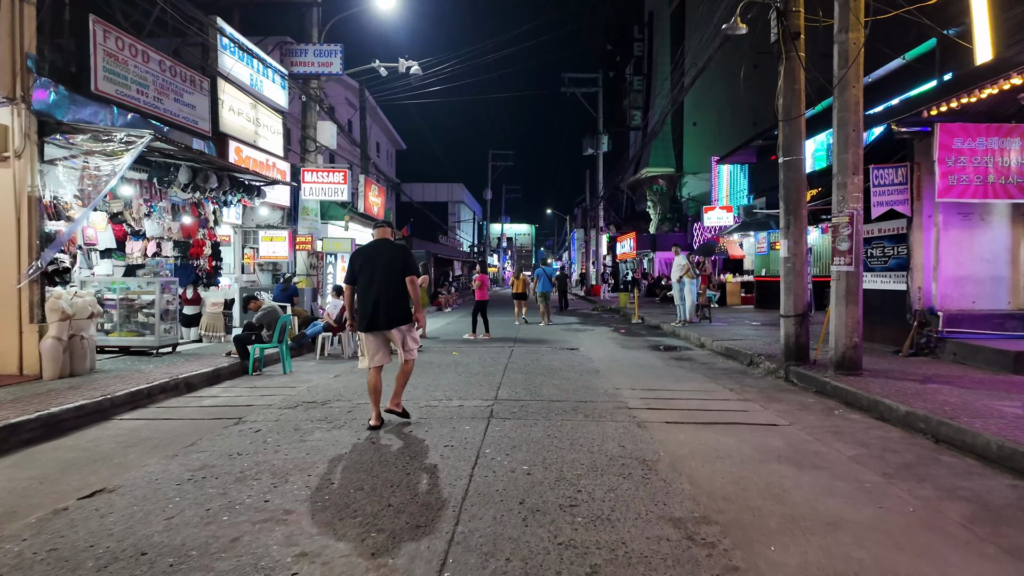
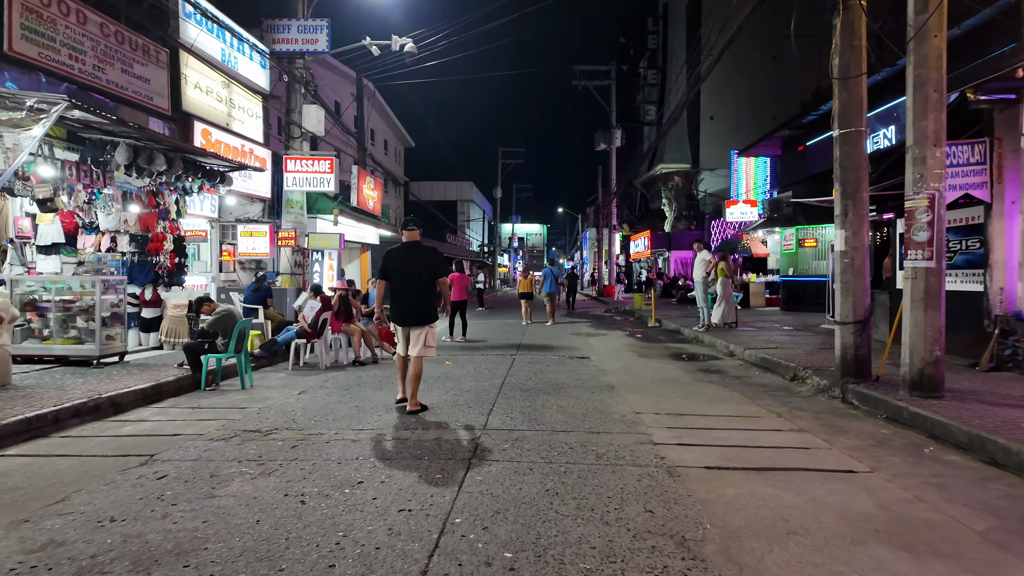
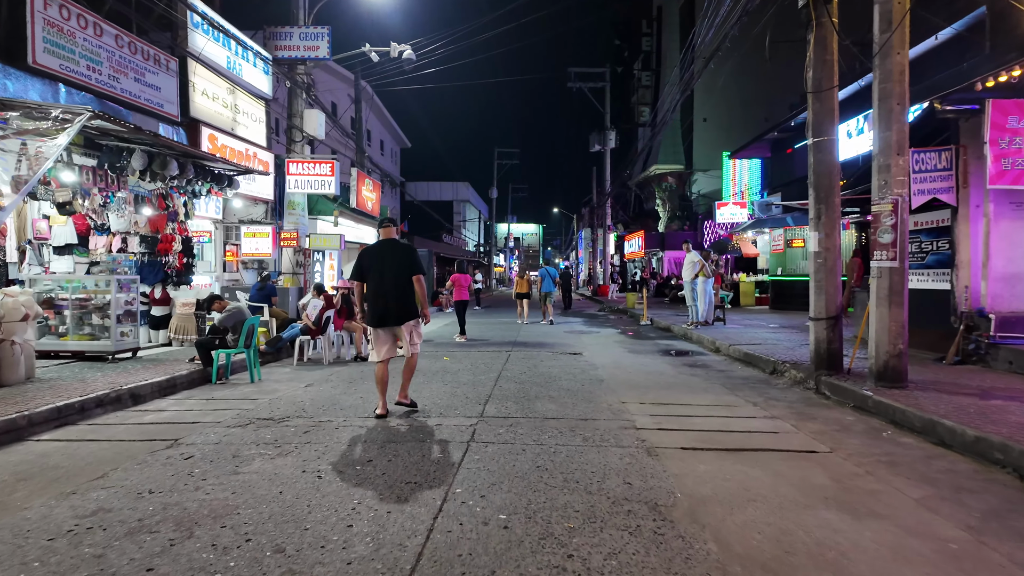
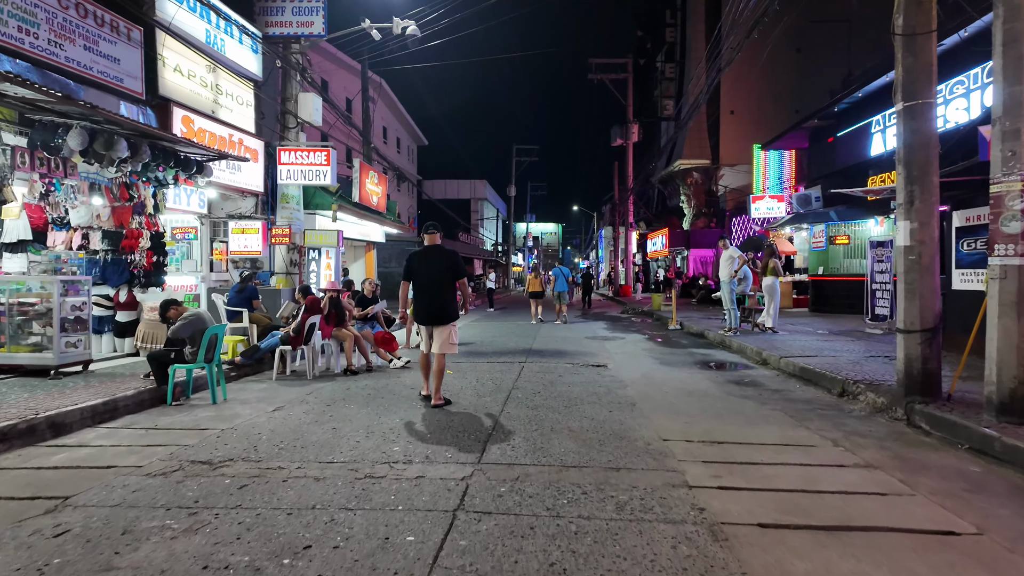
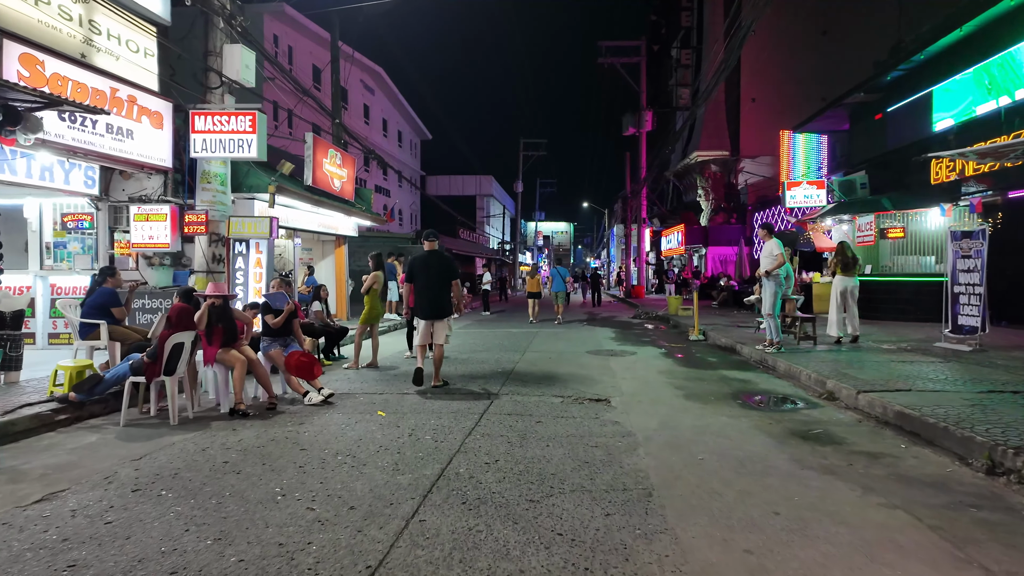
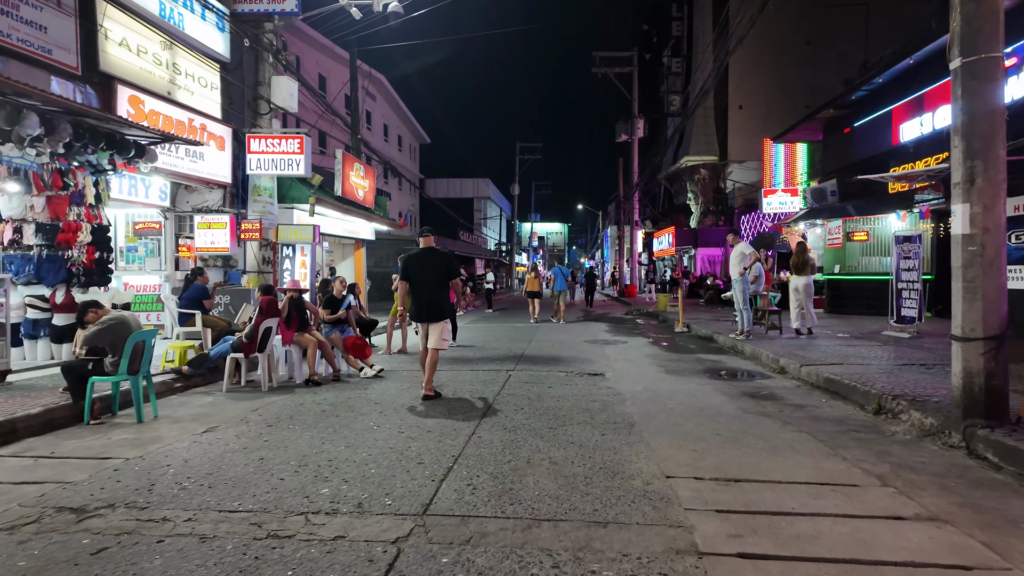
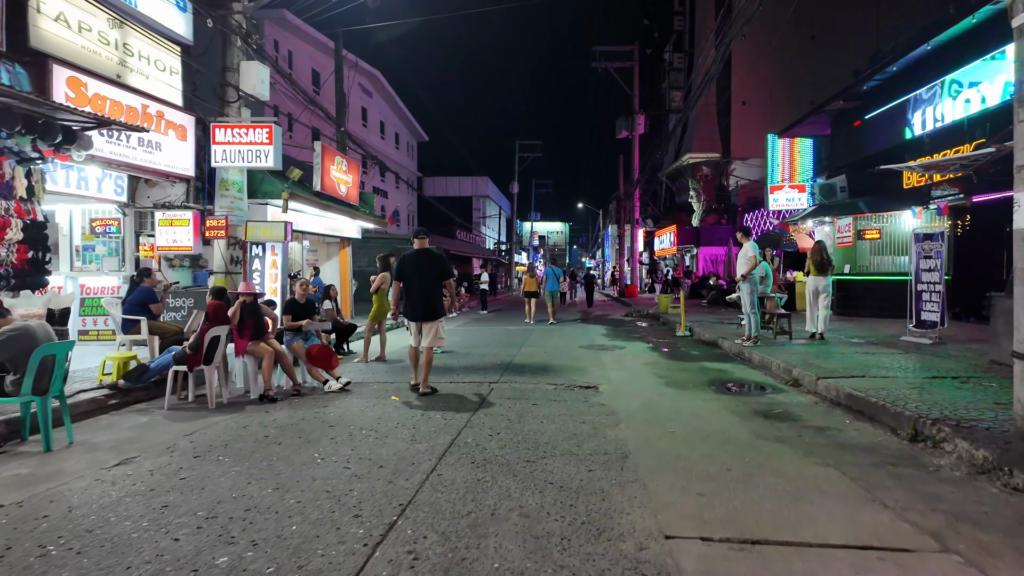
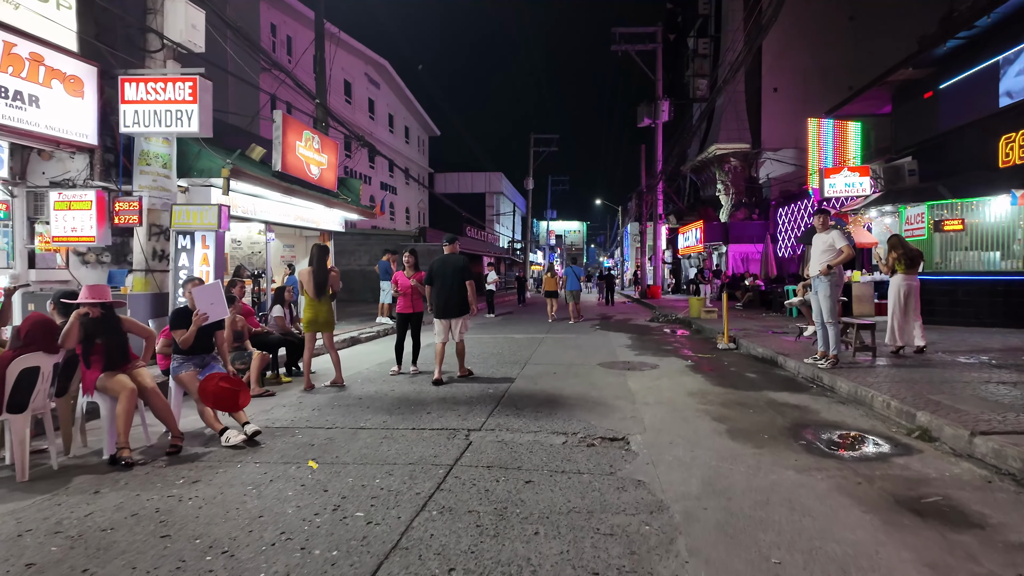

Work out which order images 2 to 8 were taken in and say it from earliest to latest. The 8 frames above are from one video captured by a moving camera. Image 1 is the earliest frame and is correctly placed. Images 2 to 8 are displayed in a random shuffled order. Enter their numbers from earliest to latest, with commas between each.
3, 2, 4, 6, 7, 5, 8
